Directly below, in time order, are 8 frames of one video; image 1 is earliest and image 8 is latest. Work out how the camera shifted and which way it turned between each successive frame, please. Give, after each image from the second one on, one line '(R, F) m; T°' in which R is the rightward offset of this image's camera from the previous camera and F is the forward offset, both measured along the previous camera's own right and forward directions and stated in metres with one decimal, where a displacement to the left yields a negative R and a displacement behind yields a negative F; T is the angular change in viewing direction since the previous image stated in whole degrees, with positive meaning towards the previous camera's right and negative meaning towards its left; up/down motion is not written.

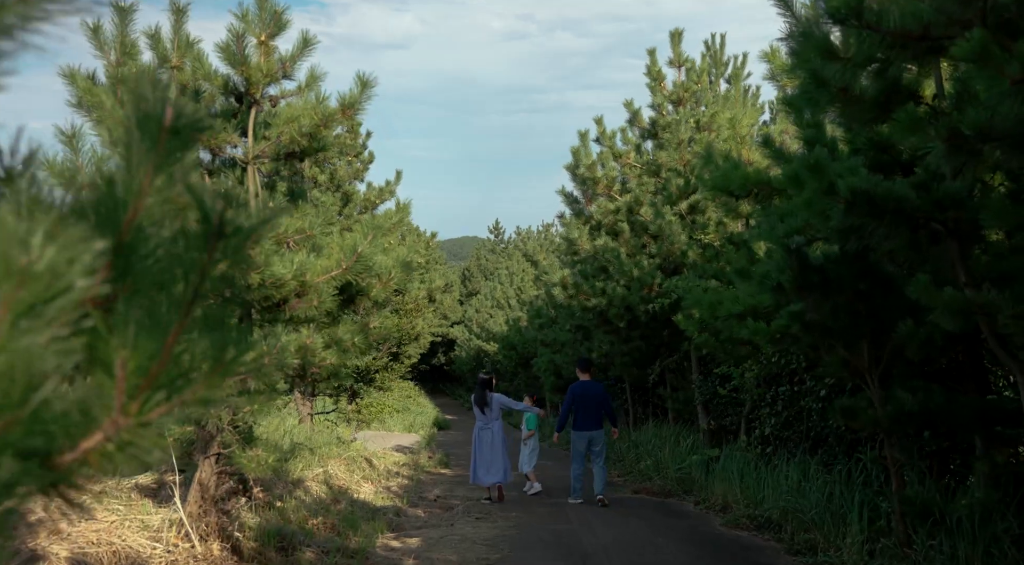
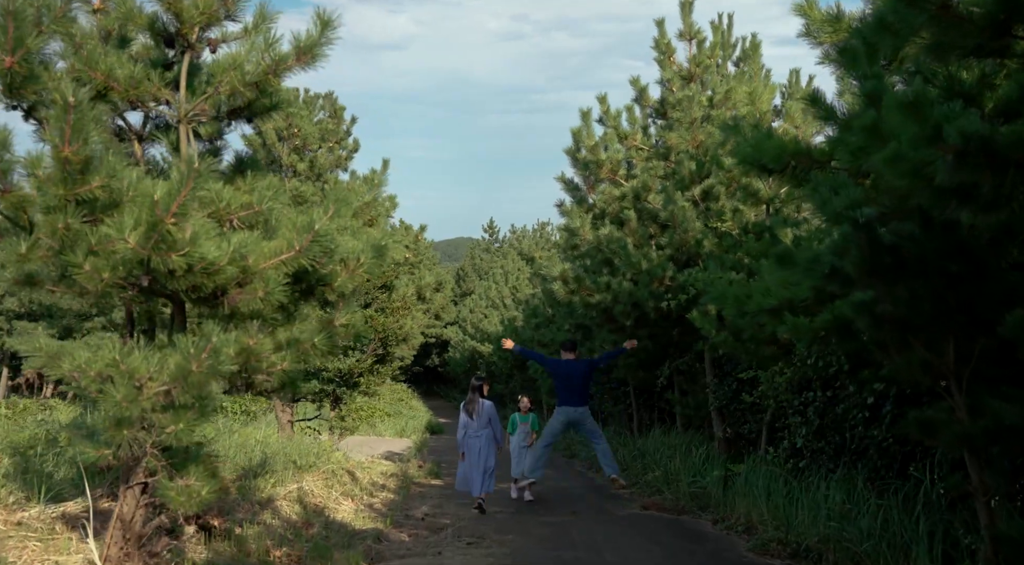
(0.0, +1.2) m; 0°
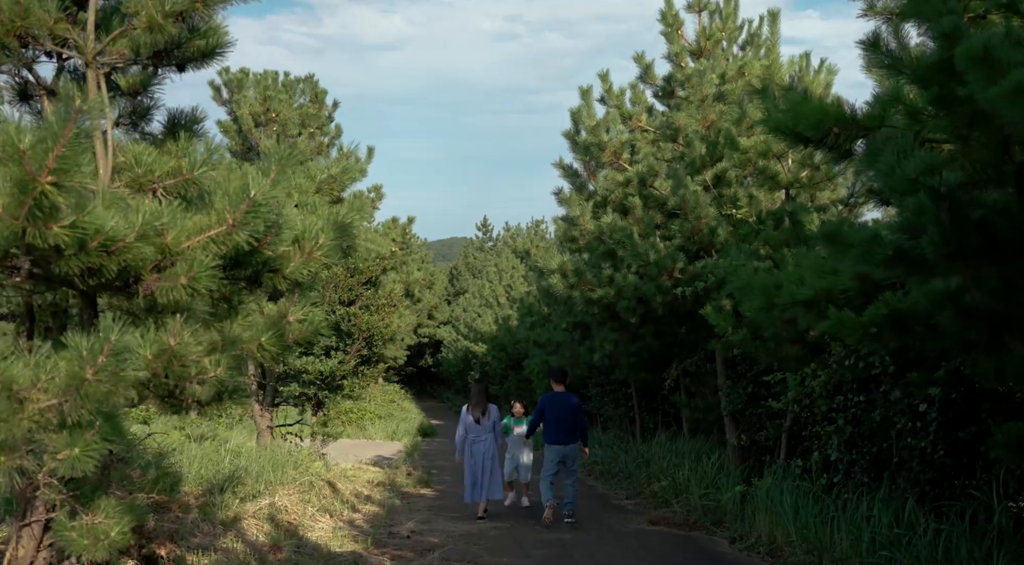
(0.0, +1.0) m; 0°
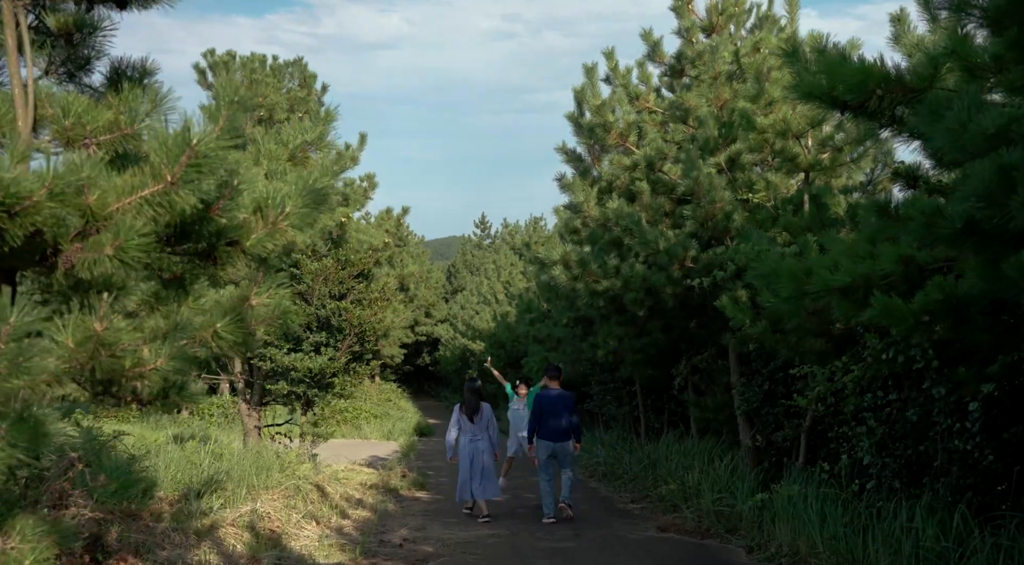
(0.0, +0.7) m; 0°
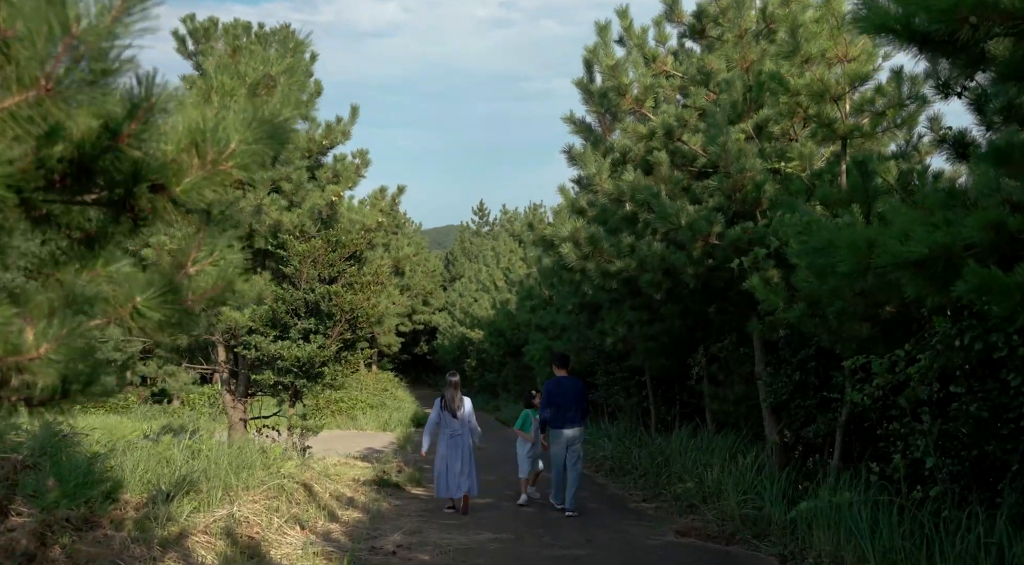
(-0.1, +0.9) m; 0°
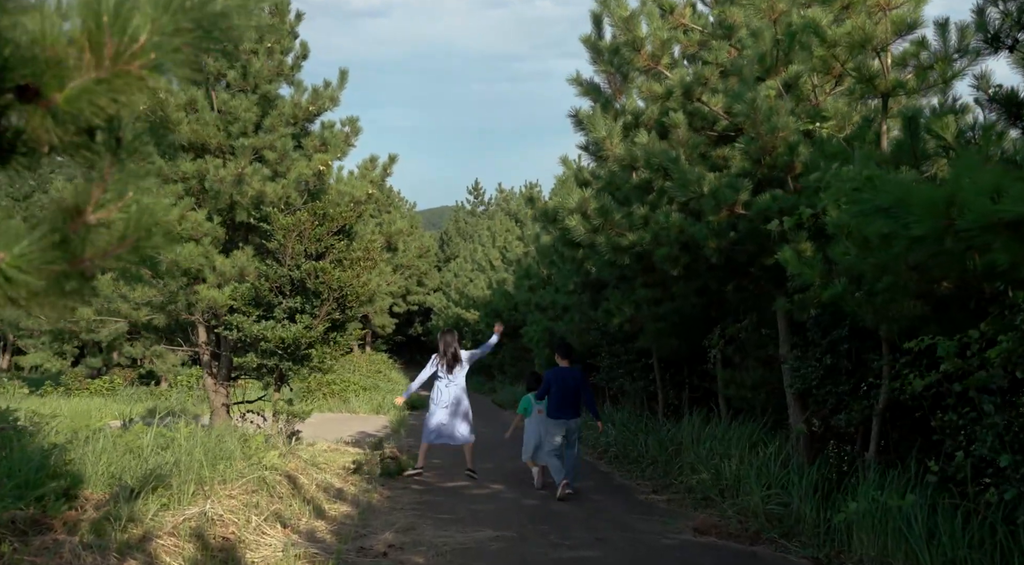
(-0.1, +0.8) m; 0°
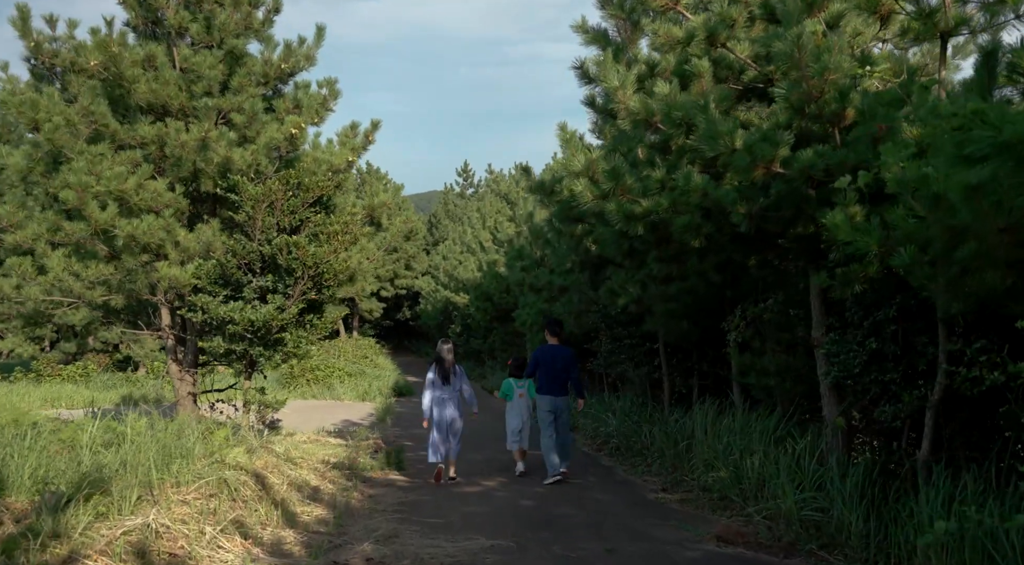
(-0.1, +1.1) m; +1°
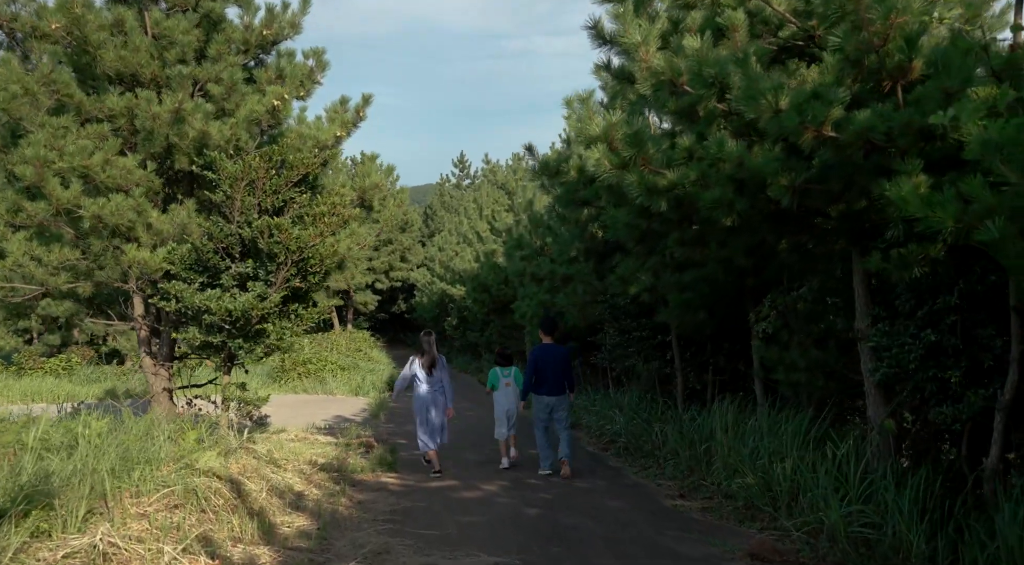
(-0.1, +0.9) m; 0°
